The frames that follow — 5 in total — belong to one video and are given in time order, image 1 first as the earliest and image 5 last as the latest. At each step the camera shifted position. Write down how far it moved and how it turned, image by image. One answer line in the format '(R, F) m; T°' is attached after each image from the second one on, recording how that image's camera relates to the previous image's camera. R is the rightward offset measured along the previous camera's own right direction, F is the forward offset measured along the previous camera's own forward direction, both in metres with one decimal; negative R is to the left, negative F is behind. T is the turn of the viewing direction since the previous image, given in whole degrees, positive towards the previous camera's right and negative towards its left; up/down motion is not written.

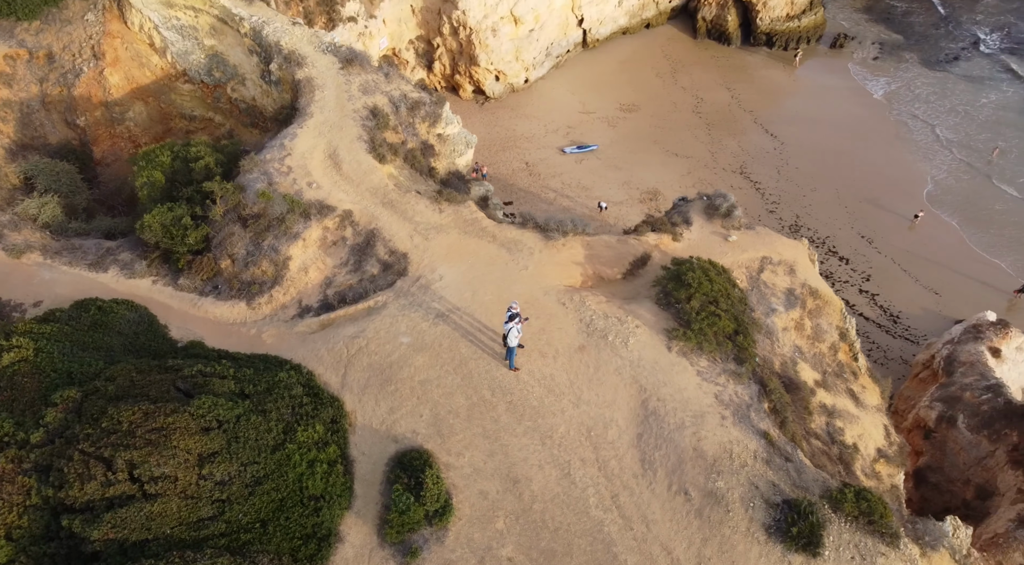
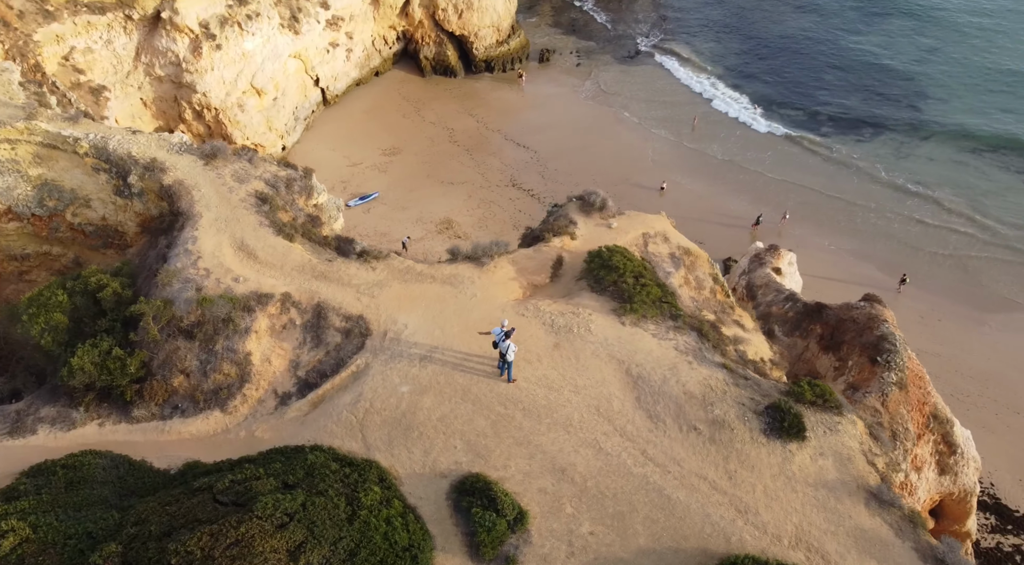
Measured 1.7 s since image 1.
(-4.5, -0.9) m; +18°
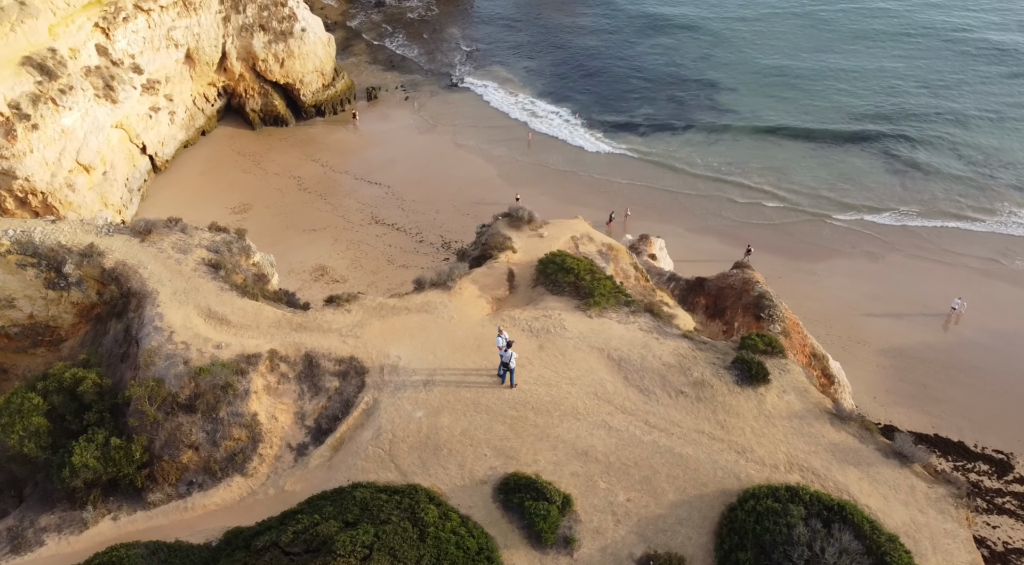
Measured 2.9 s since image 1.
(-3.3, -1.0) m; +12°
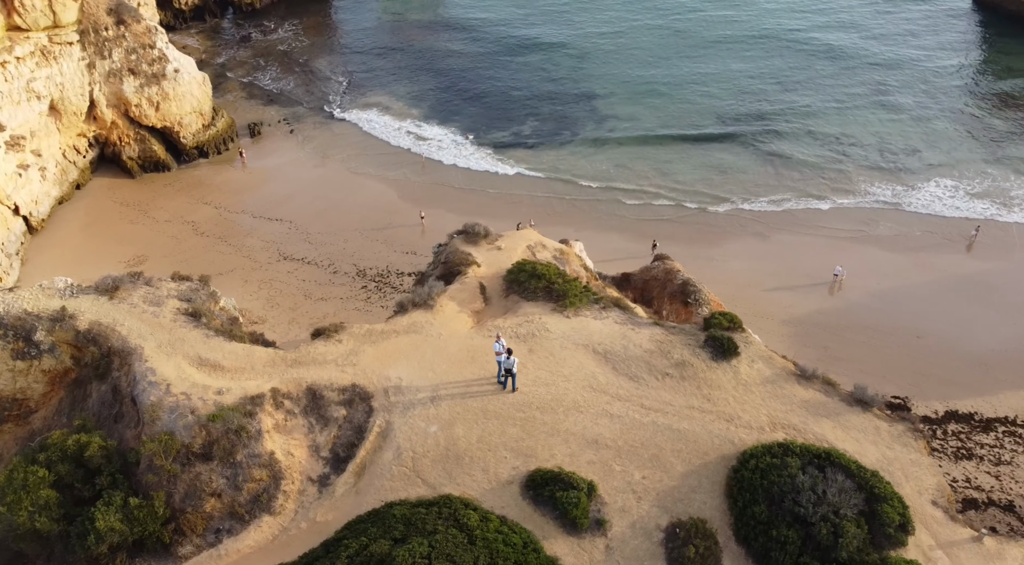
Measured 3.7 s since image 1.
(-2.3, -0.8) m; +8°
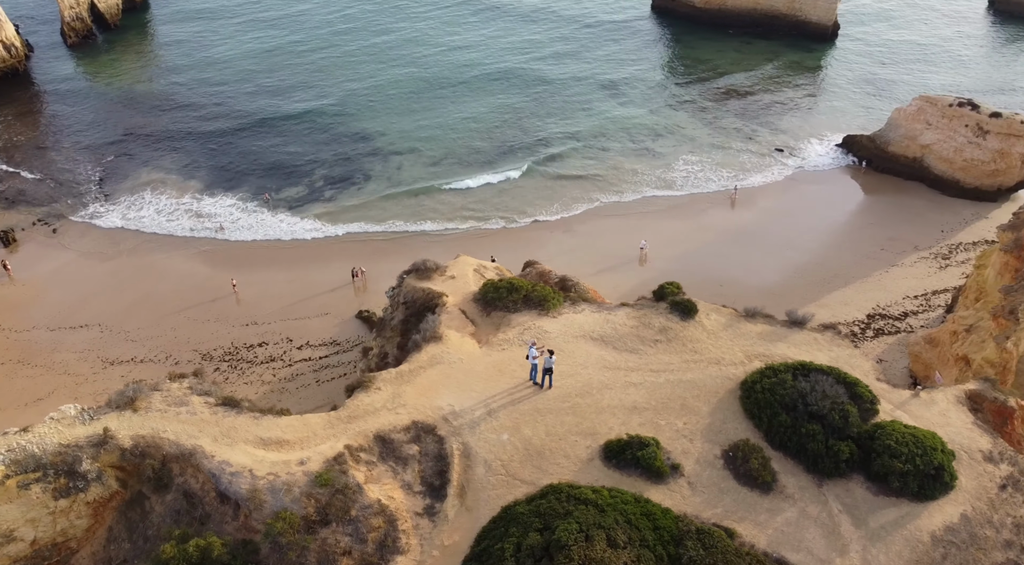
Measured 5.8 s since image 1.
(-6.0, -1.5) m; +16°
